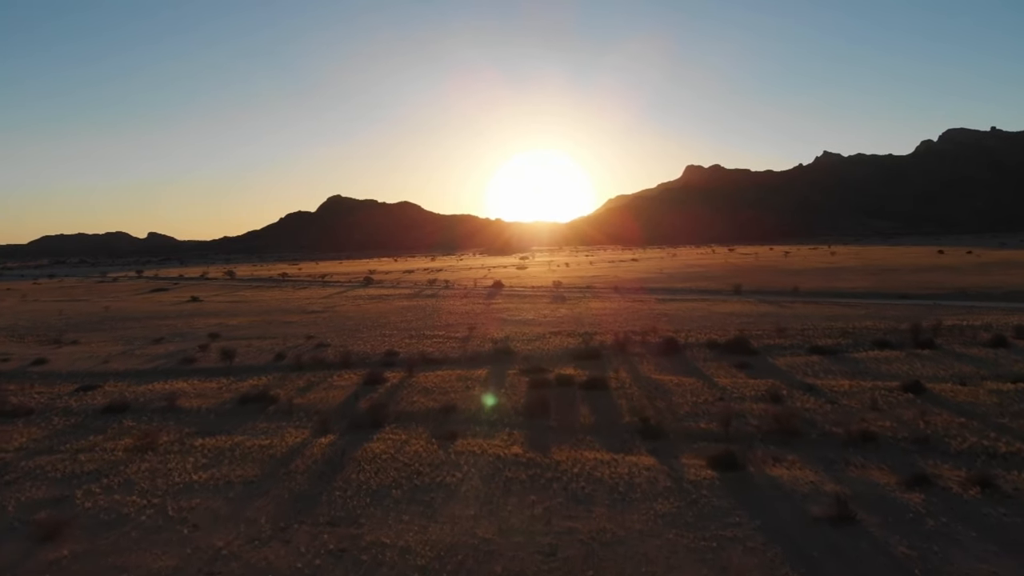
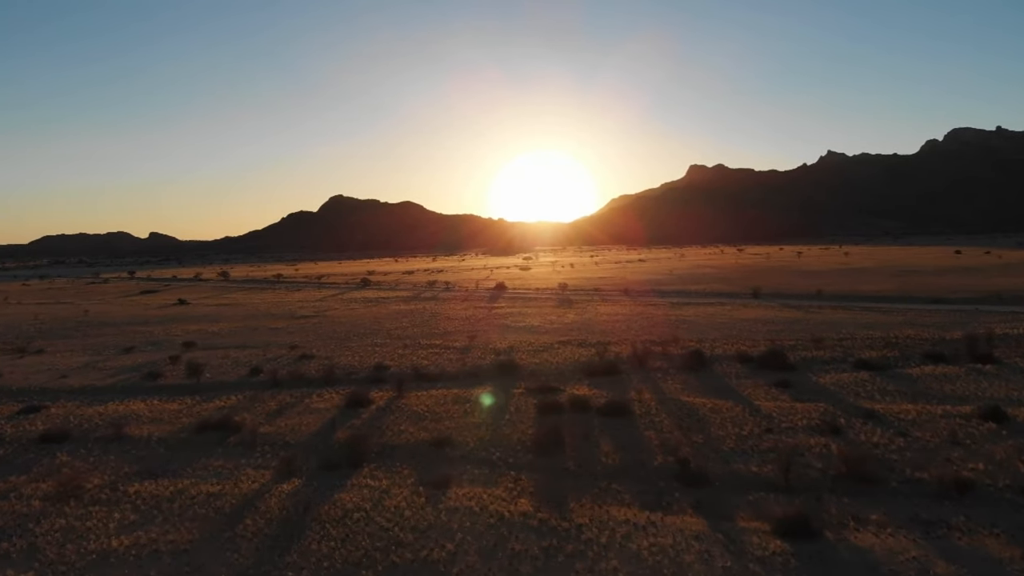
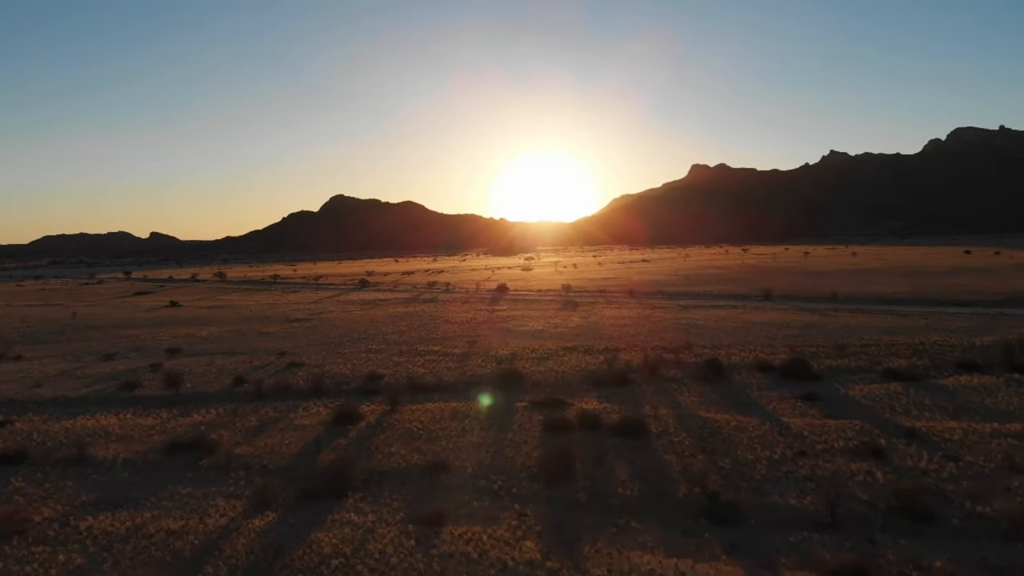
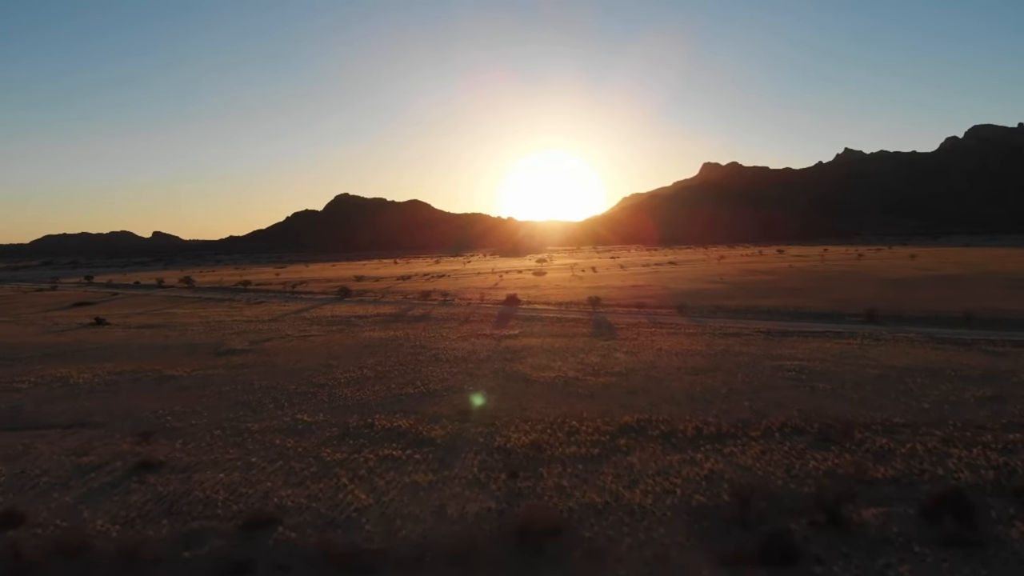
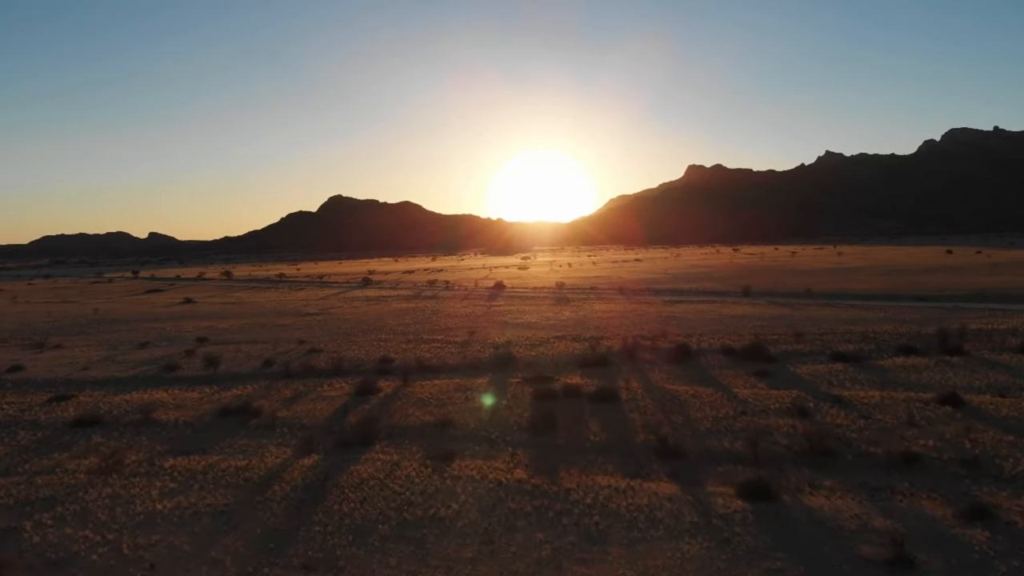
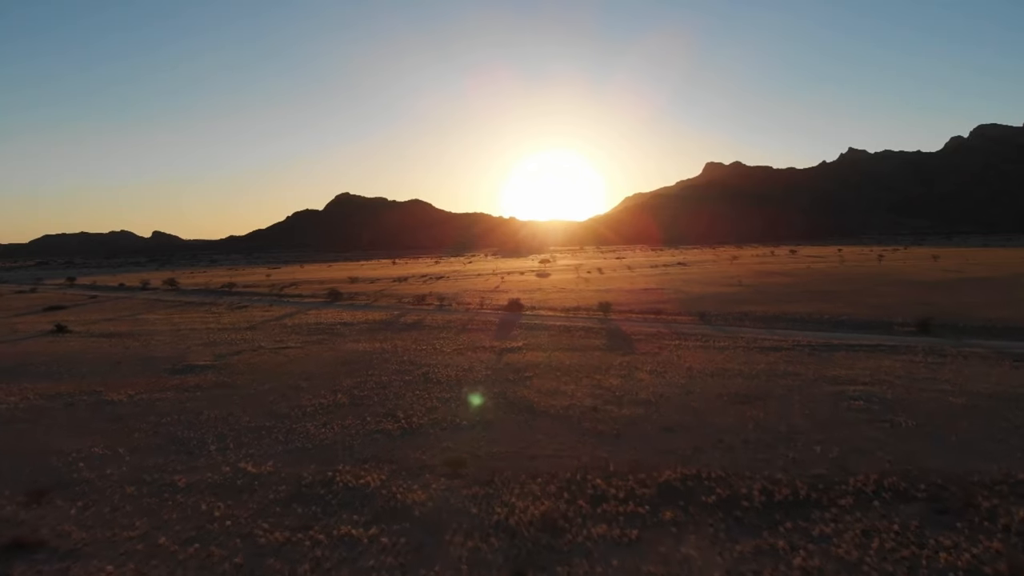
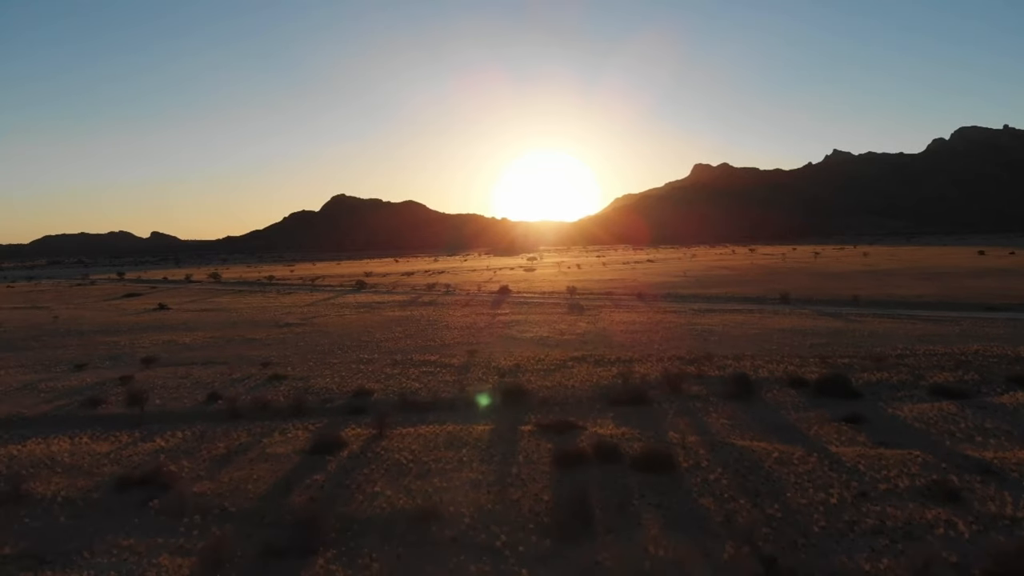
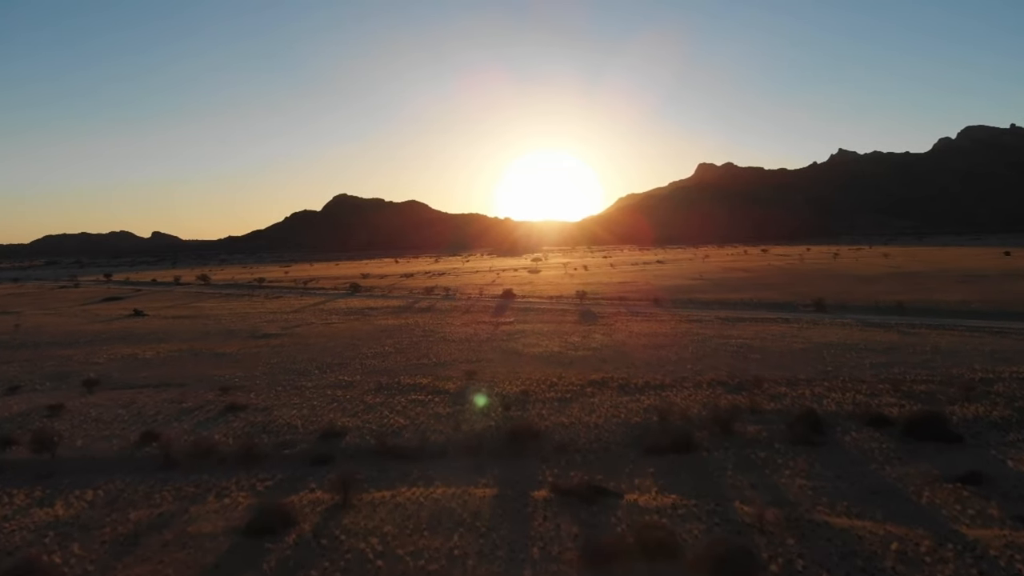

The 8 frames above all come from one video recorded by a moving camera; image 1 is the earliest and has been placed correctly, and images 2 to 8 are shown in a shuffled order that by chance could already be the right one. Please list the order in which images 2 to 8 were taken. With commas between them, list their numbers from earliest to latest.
5, 2, 3, 7, 8, 4, 6
